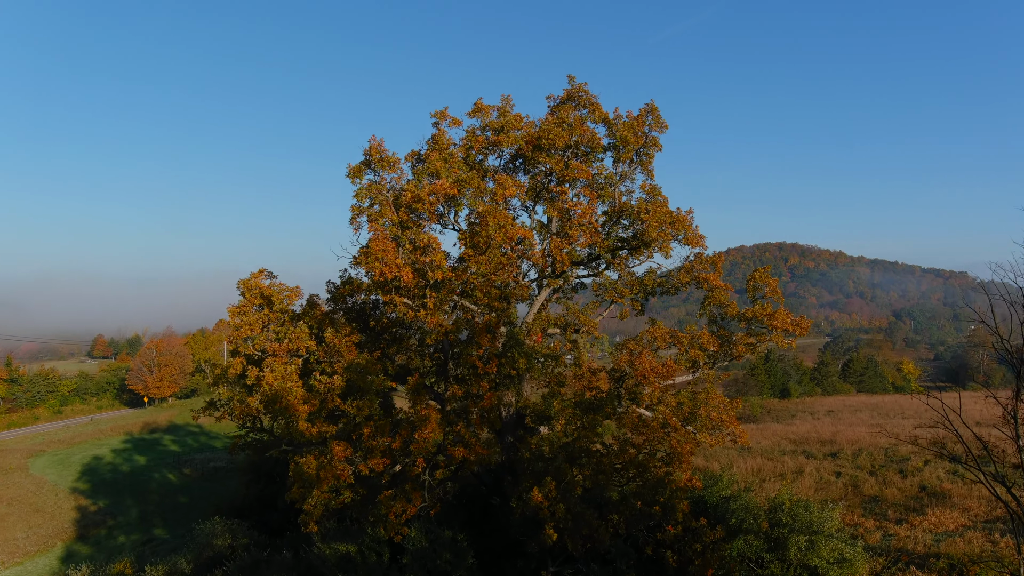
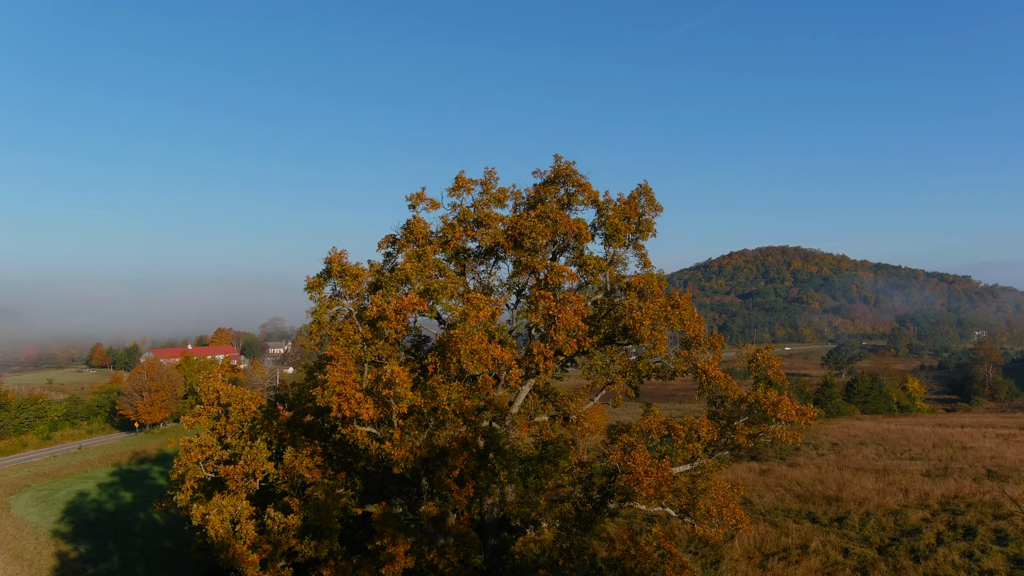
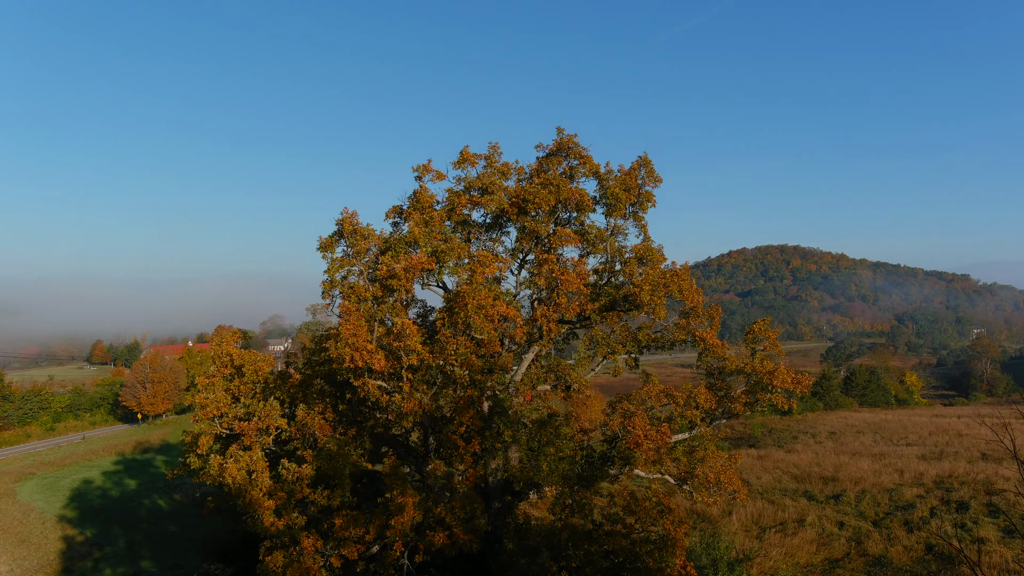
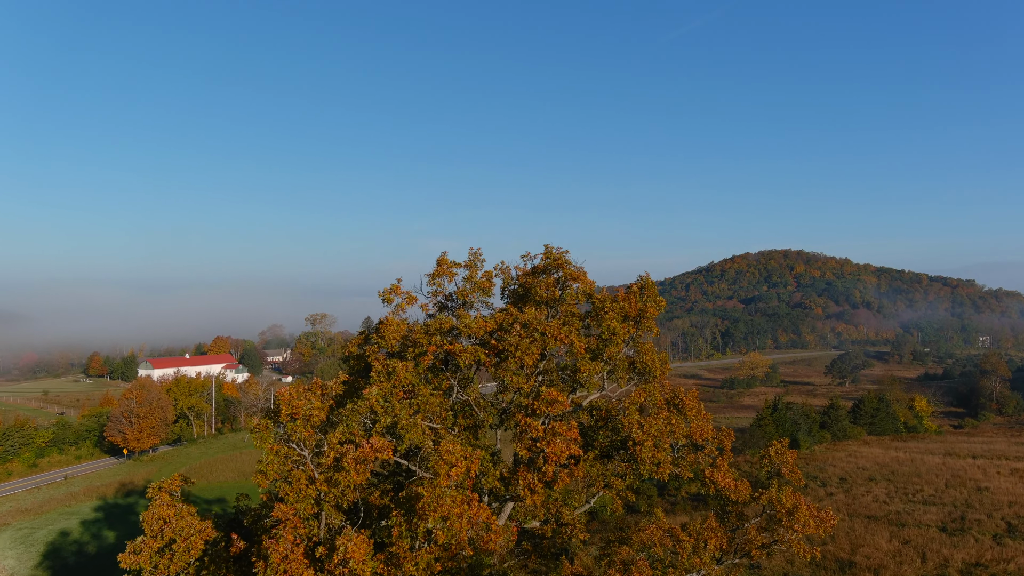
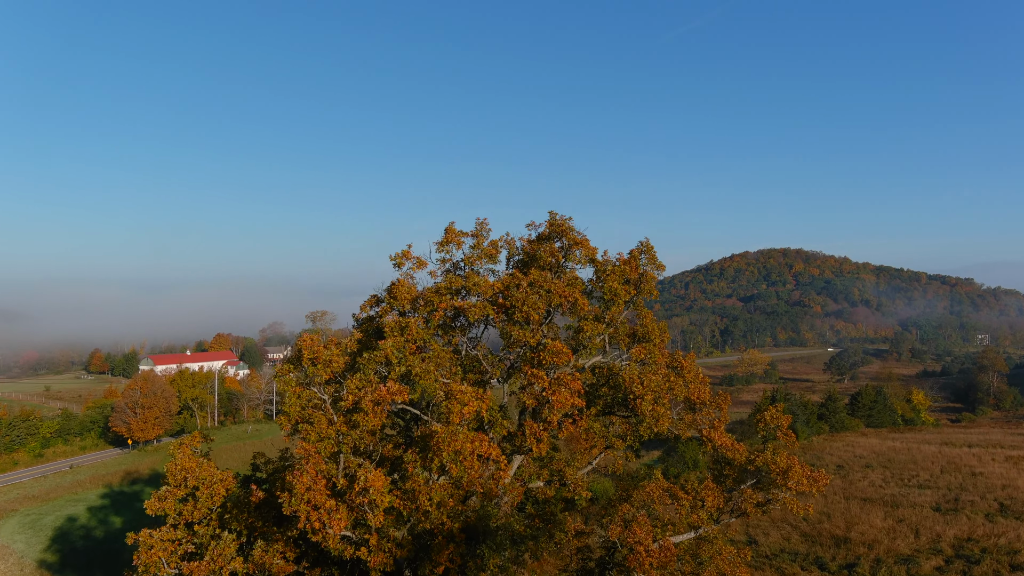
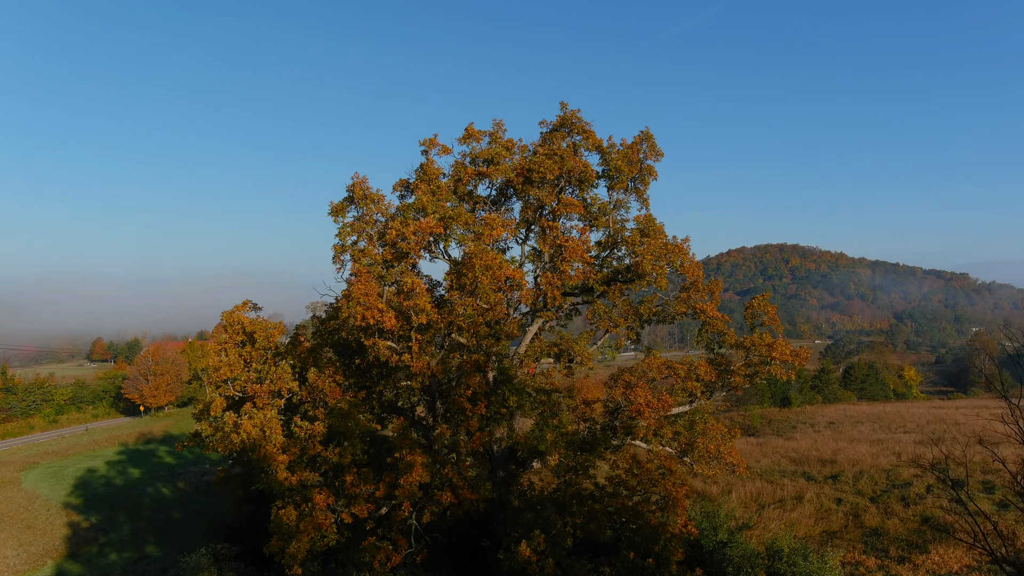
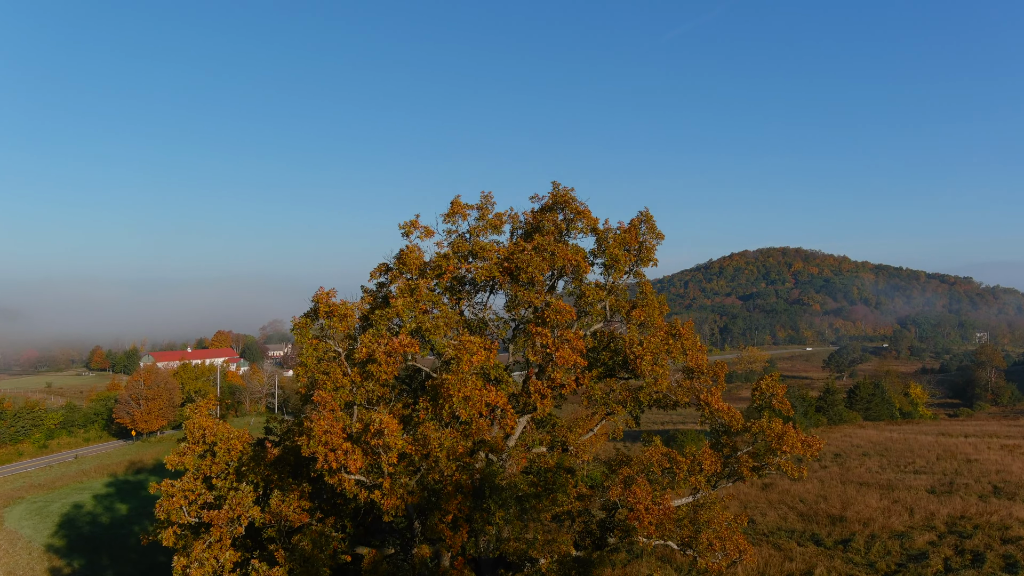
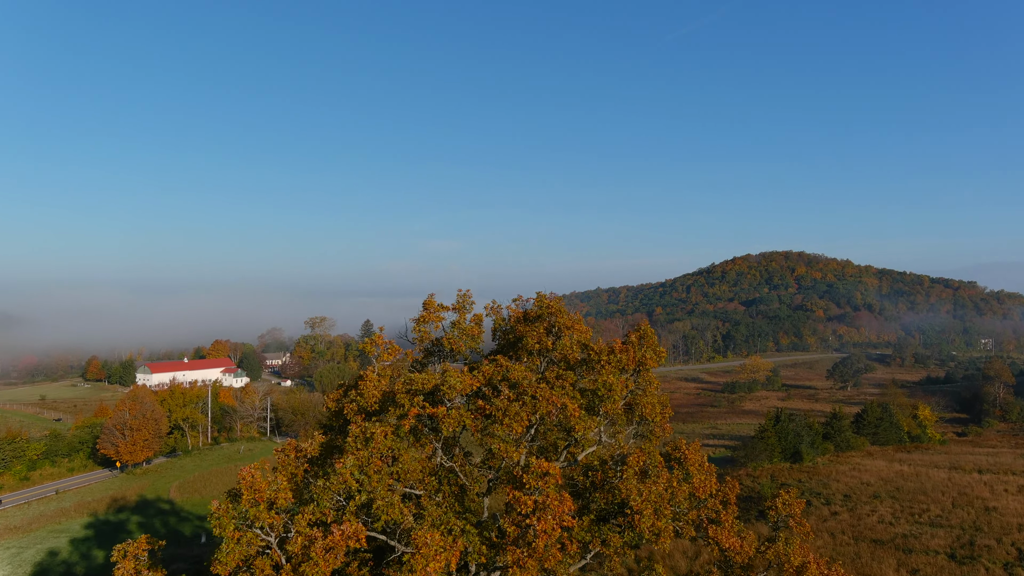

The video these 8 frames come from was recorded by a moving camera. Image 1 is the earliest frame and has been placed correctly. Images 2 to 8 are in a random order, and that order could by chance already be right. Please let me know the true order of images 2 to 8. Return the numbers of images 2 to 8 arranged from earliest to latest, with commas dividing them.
6, 3, 2, 7, 5, 4, 8
